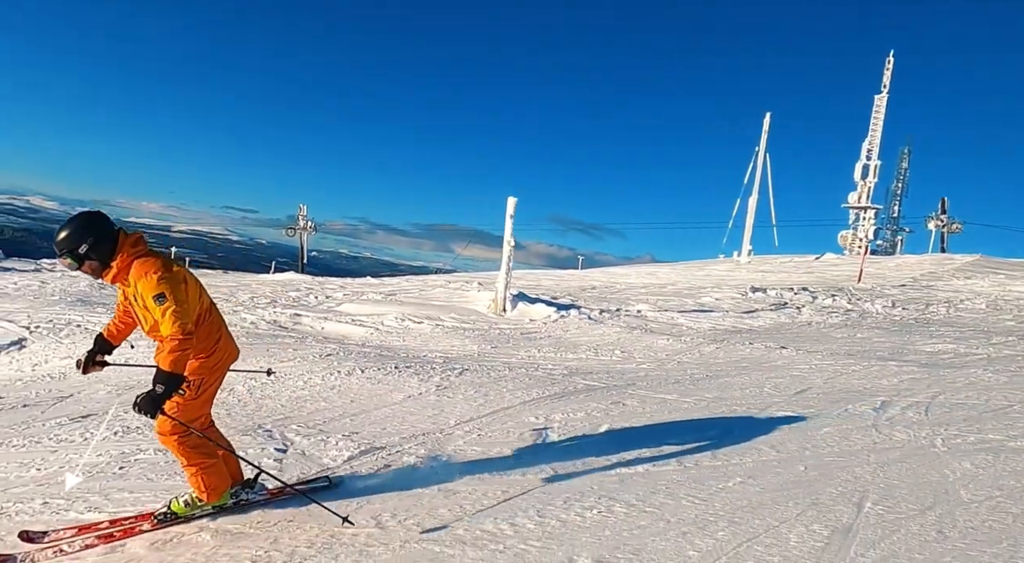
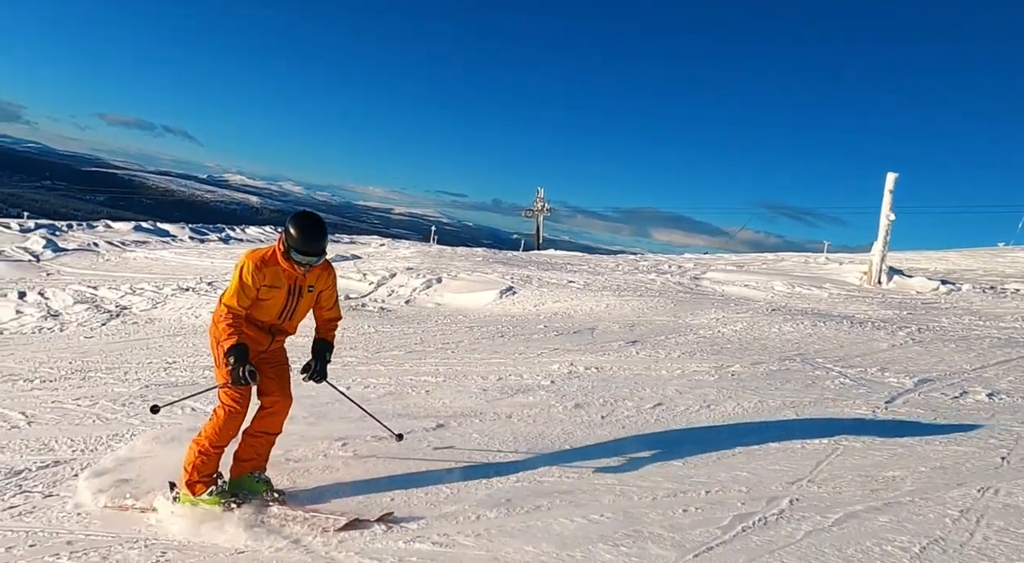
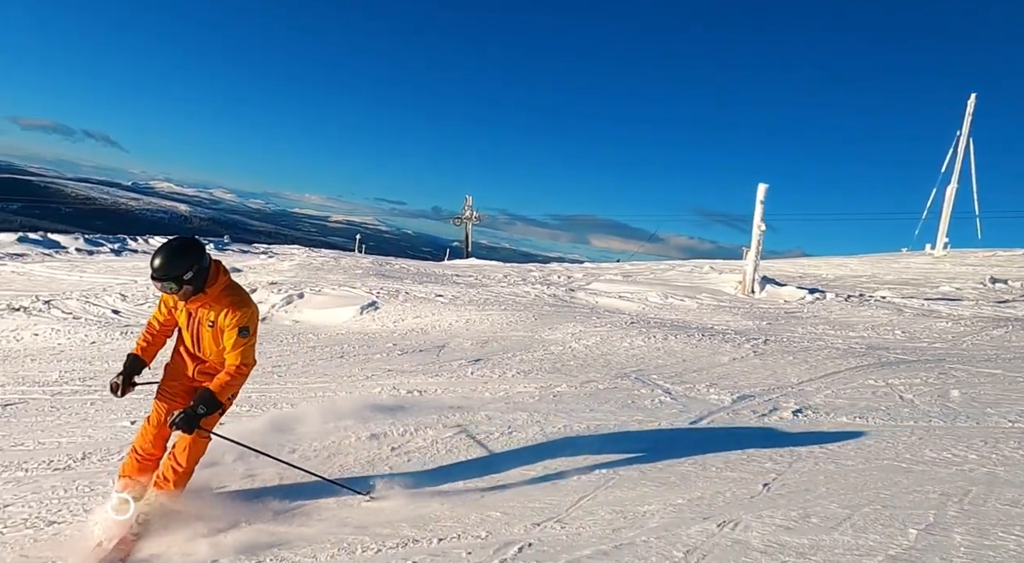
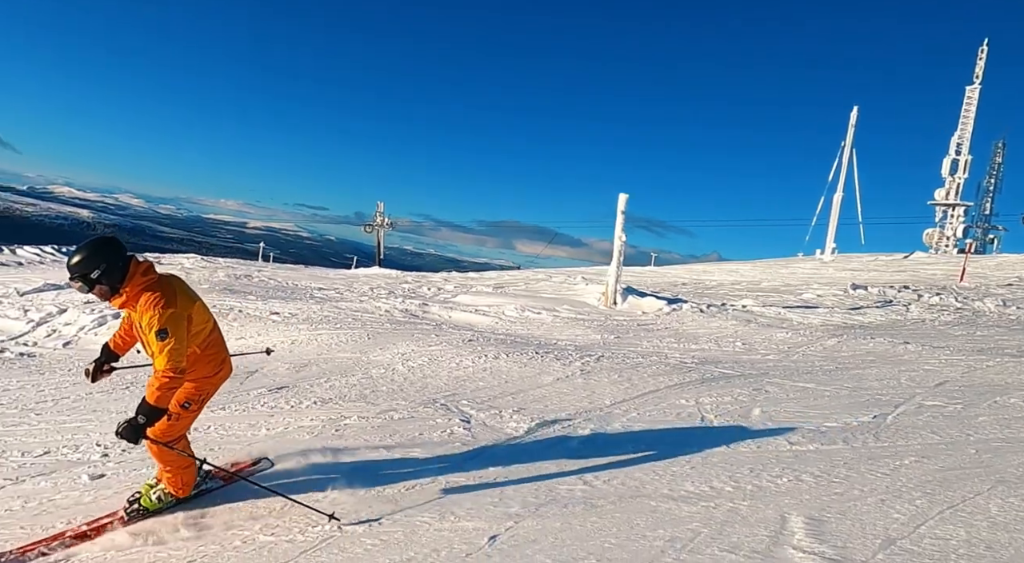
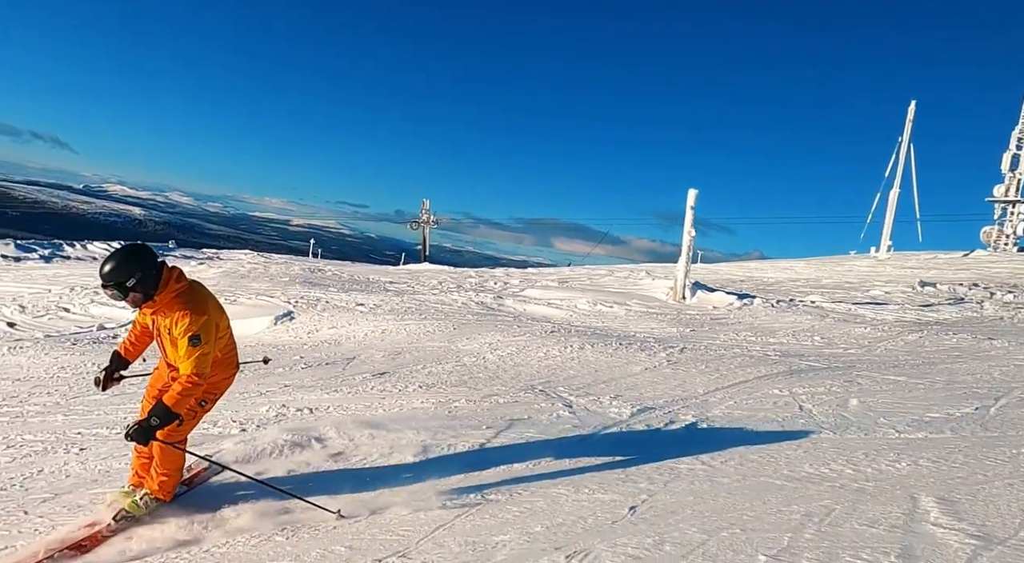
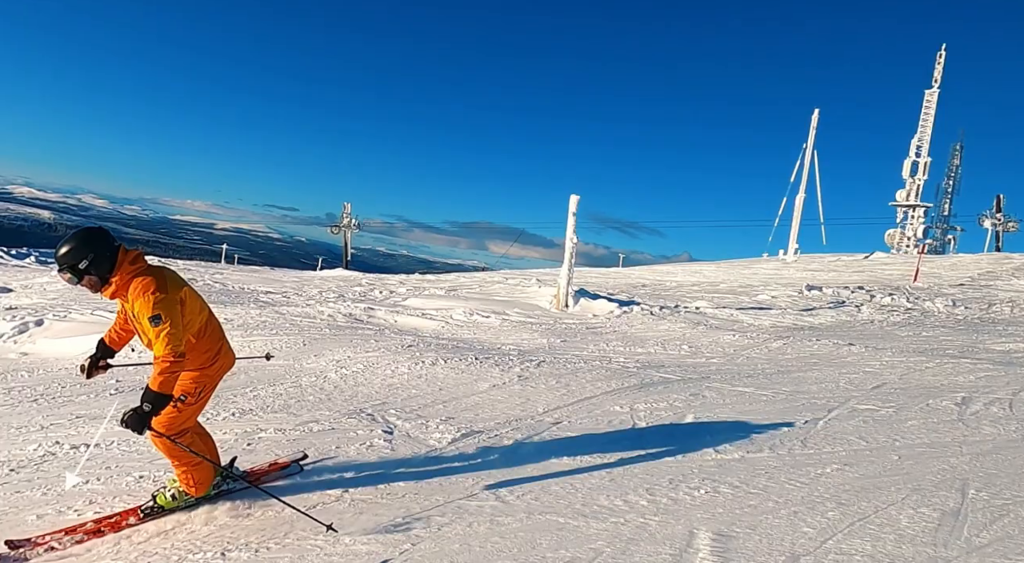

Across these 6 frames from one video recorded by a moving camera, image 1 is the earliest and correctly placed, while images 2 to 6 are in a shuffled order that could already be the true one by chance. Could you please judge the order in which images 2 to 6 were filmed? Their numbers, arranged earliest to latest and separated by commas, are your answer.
6, 4, 5, 3, 2
